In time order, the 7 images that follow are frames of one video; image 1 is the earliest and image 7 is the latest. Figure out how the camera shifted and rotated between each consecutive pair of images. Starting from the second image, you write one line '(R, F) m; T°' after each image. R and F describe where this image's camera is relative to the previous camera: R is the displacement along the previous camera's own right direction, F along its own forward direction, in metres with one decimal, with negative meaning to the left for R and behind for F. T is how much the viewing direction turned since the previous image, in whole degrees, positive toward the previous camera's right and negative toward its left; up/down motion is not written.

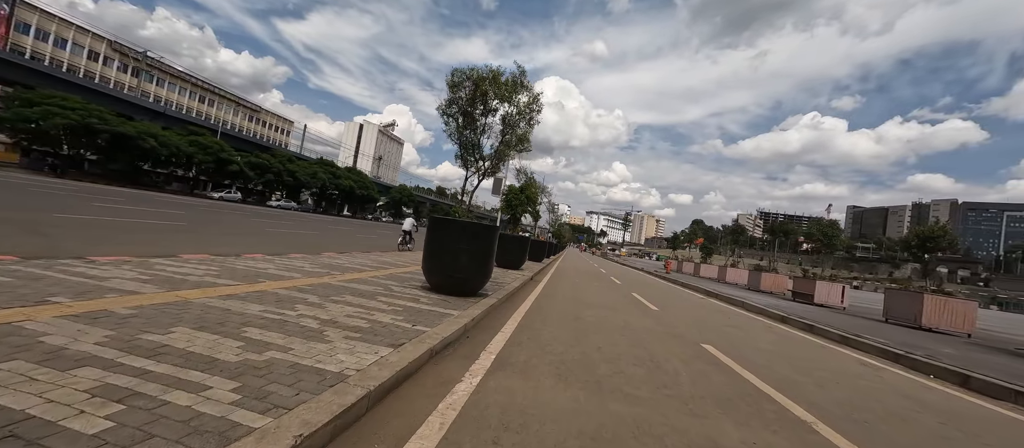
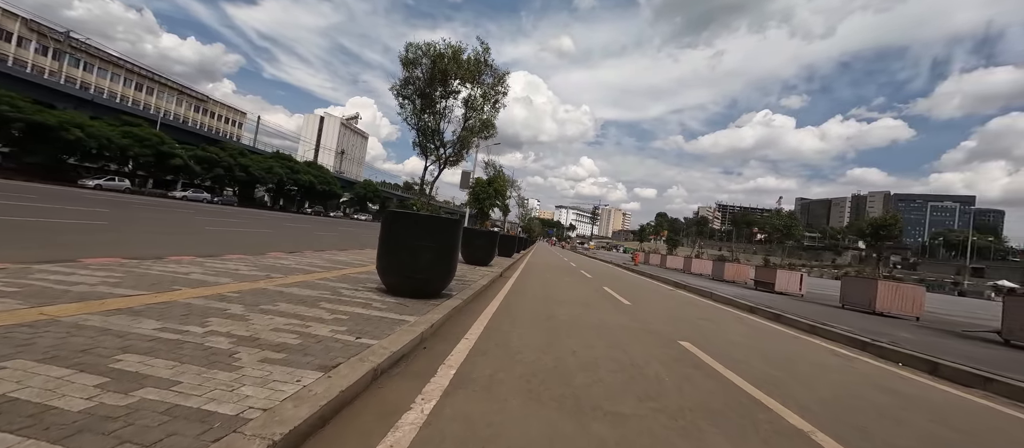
(+0.1, +0.7) m; +5°
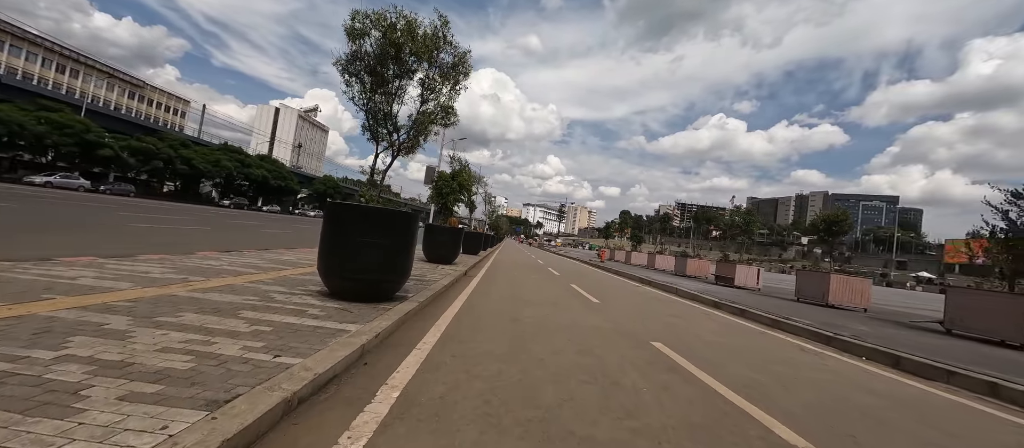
(+0.1, +0.6) m; +5°
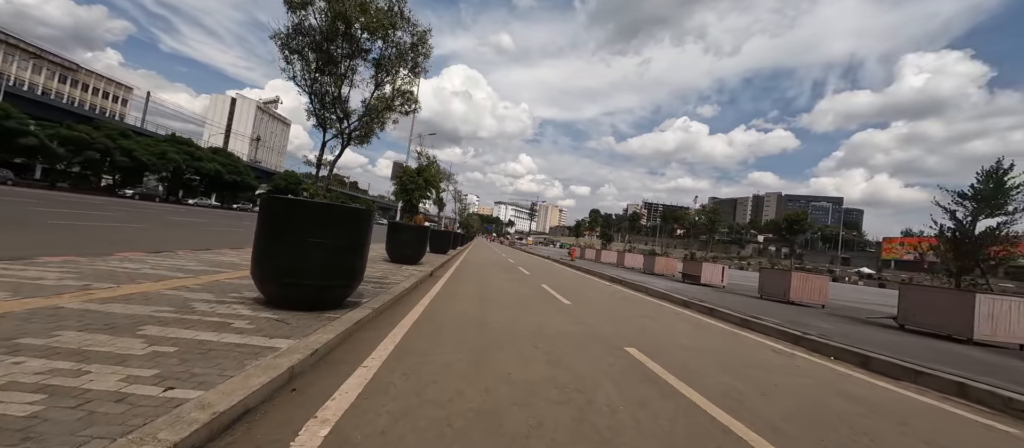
(+0.1, +0.5) m; +4°
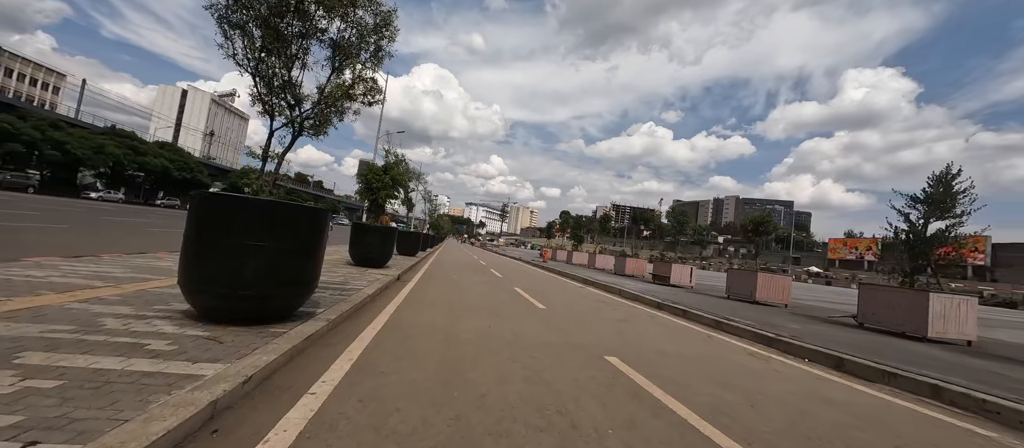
(0.0, +0.5) m; +5°
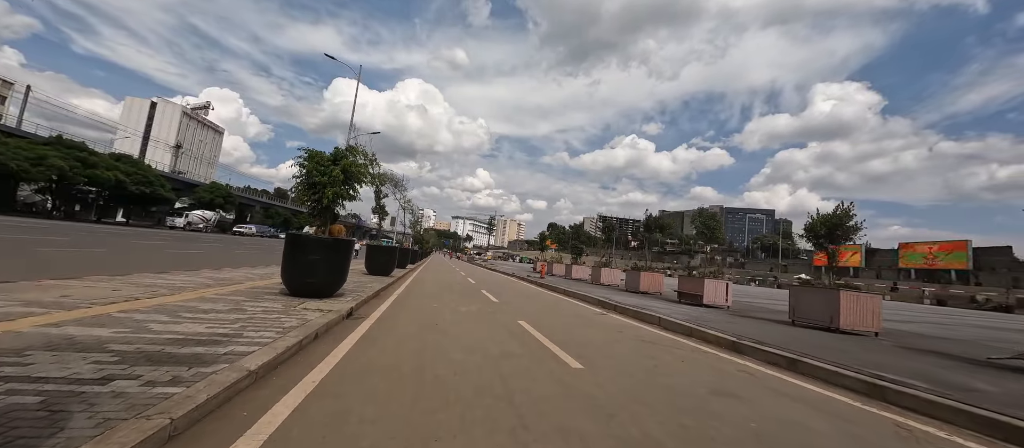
(-0.4, +3.8) m; +2°
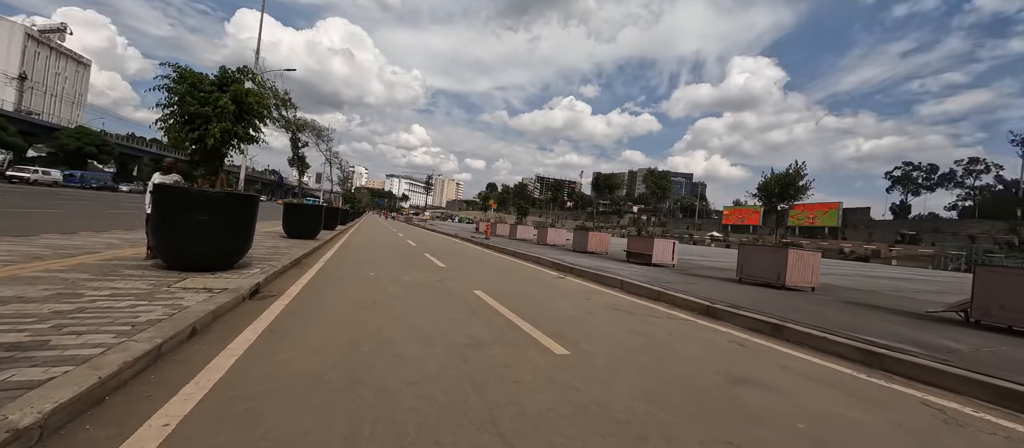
(-0.4, +1.5) m; +10°
